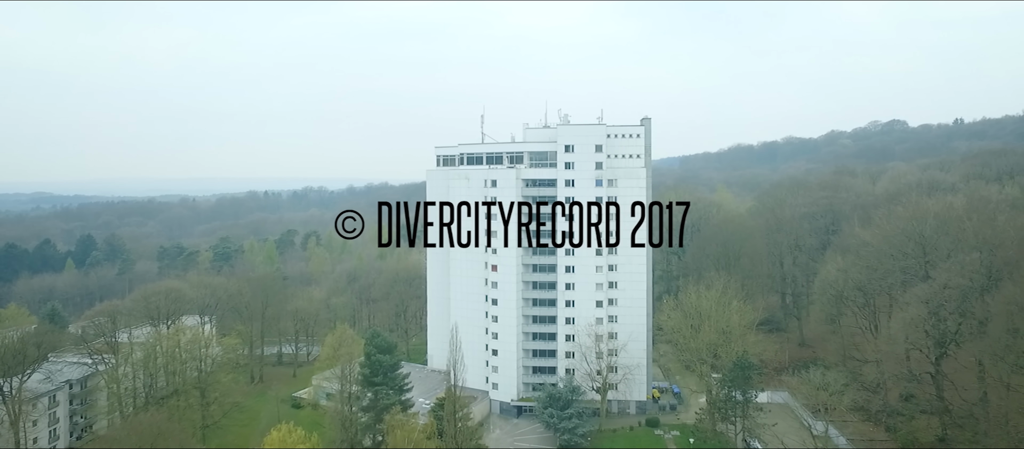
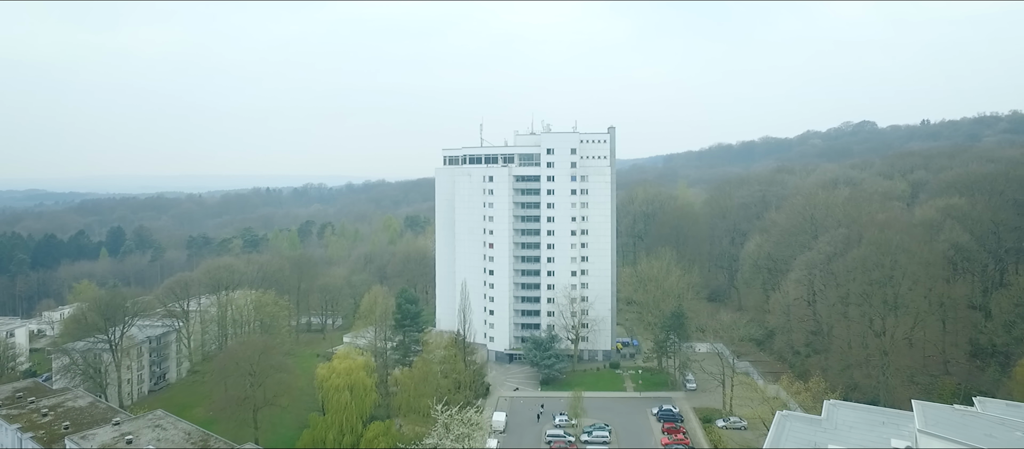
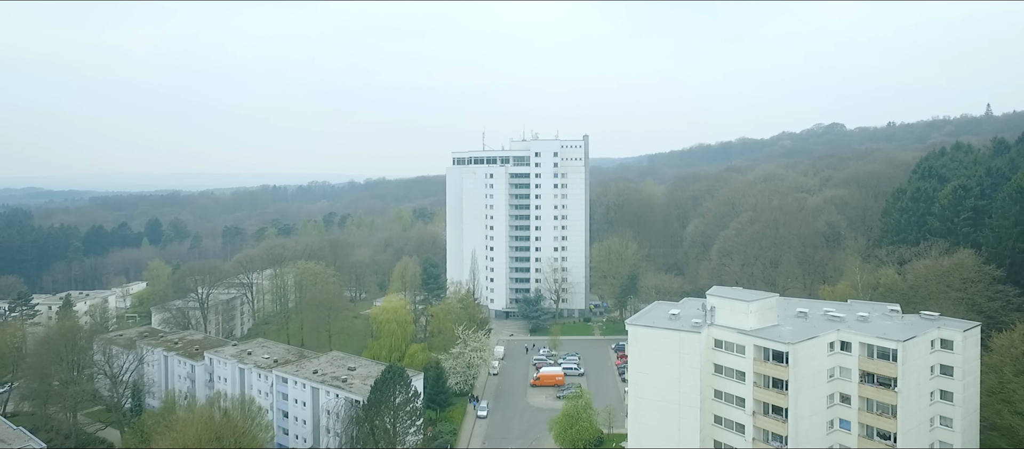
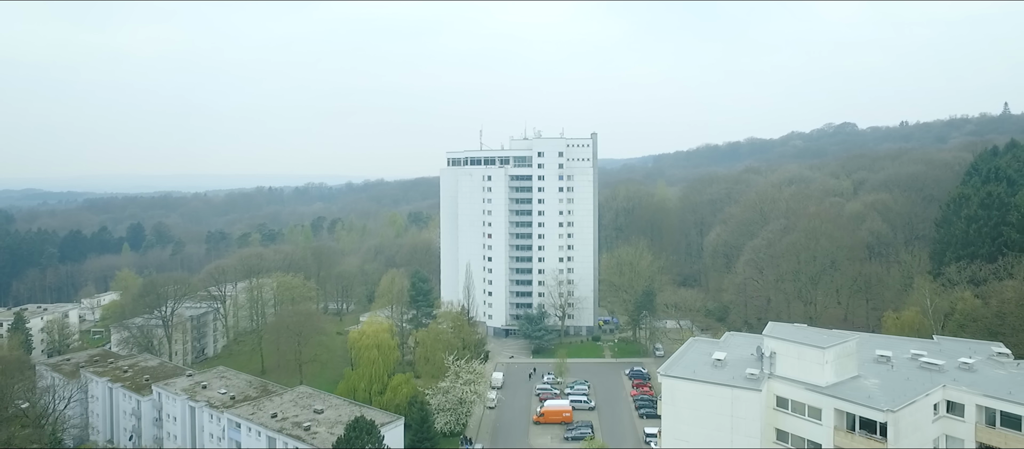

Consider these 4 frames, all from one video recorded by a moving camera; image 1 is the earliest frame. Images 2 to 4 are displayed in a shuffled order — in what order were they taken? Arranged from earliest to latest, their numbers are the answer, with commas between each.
2, 4, 3
